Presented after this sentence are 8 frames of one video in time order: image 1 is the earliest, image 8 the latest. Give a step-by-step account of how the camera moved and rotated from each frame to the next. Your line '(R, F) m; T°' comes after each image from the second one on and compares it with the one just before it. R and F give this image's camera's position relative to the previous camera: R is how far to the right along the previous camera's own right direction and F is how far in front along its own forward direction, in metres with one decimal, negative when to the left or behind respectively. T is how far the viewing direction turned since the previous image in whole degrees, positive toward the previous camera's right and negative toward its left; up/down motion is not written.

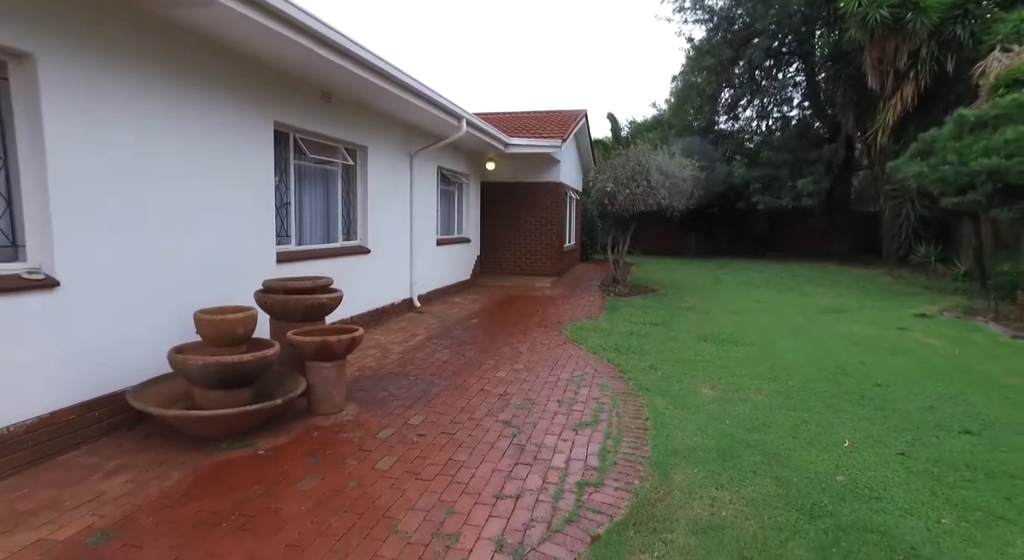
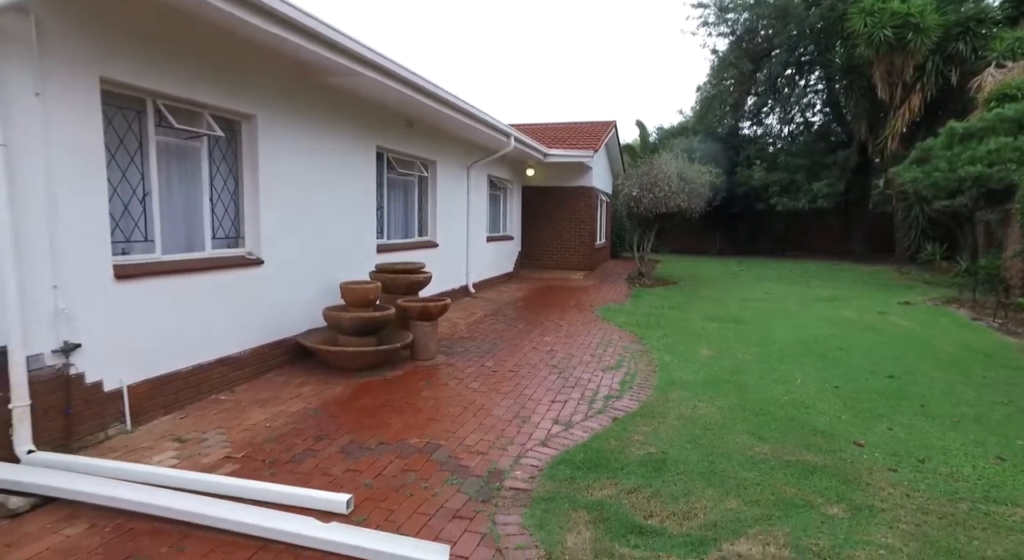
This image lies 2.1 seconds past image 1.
(-0.2, -1.7) m; -3°
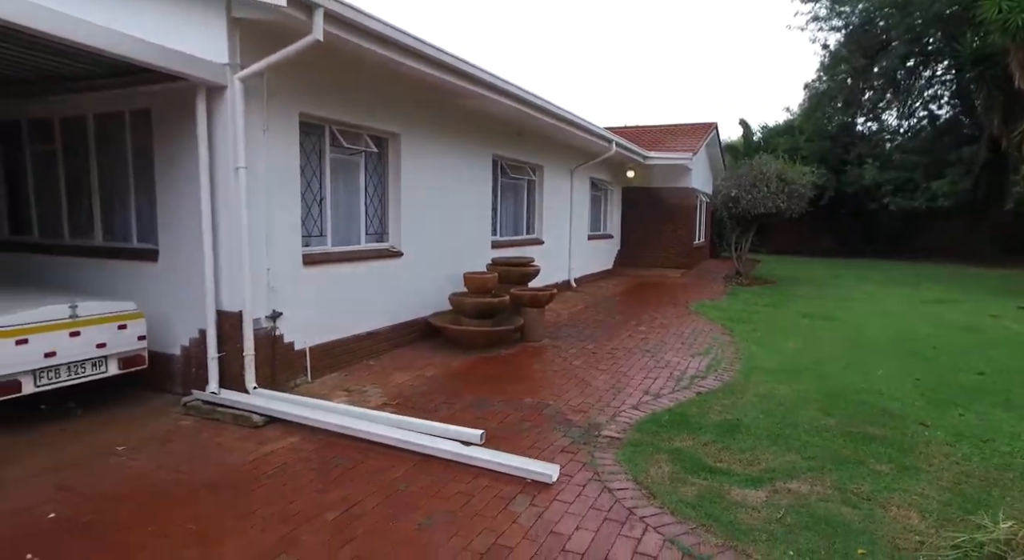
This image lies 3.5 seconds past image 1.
(0.0, -0.9) m; -10°
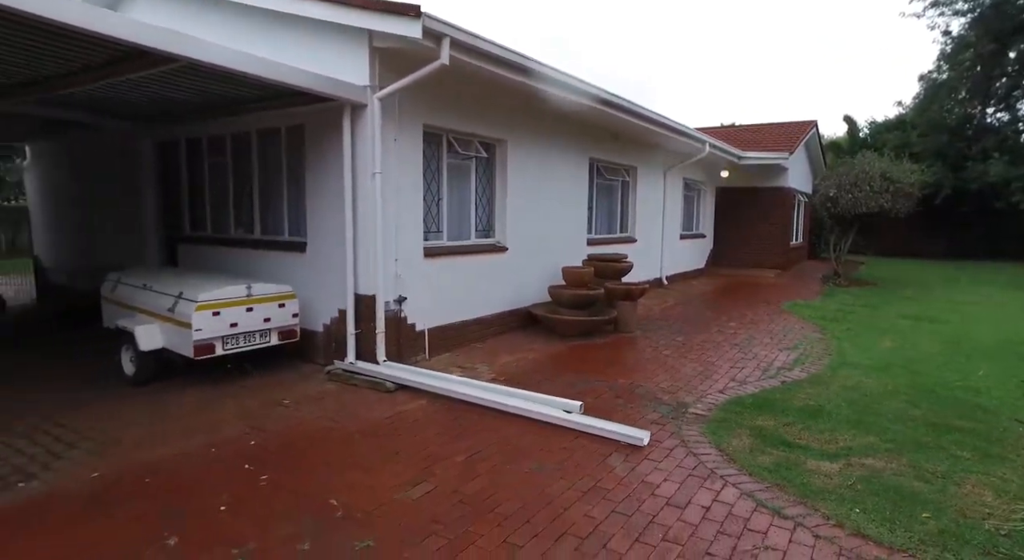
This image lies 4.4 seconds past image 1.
(-0.1, -0.6) m; -9°
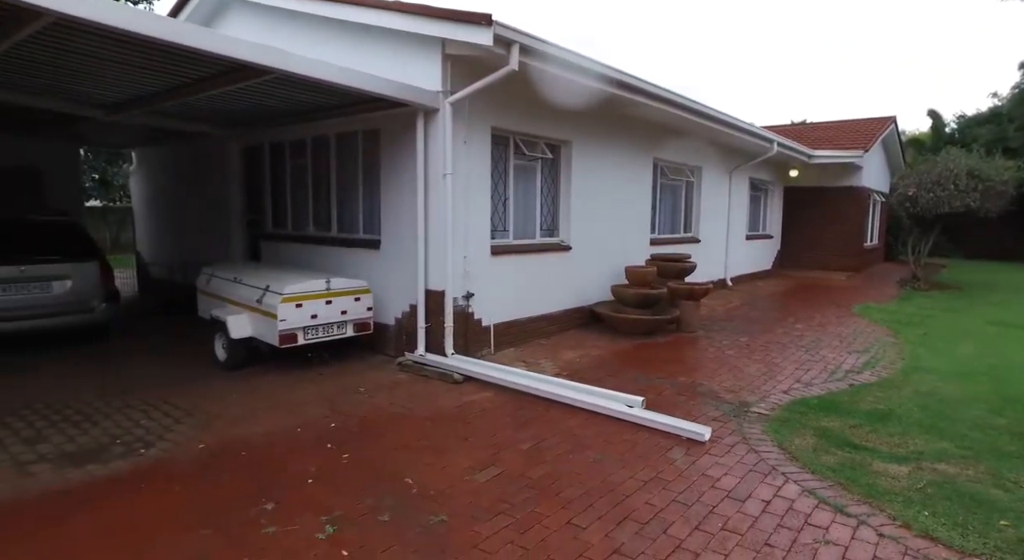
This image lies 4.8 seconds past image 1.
(0.0, -0.2) m; -6°
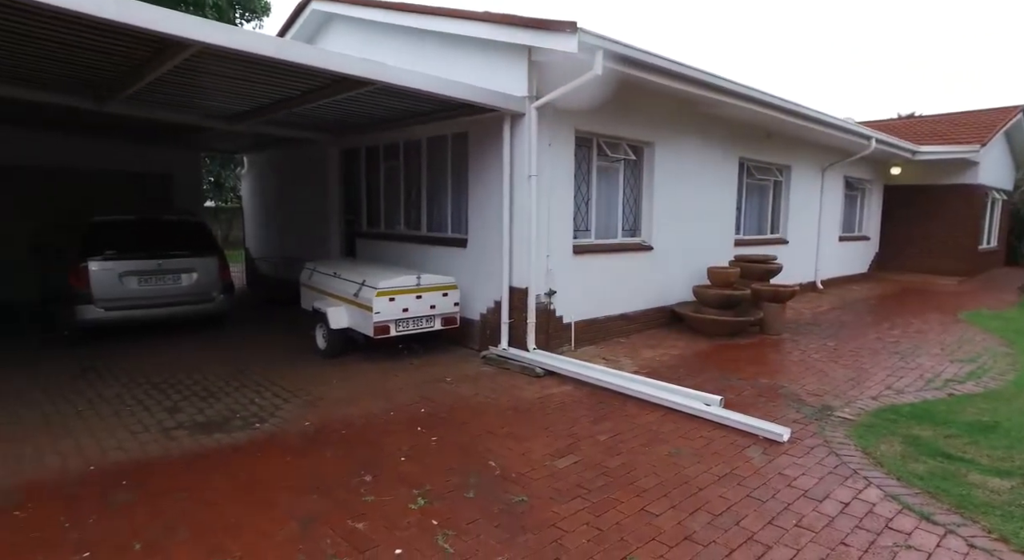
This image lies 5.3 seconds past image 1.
(0.0, -0.2) m; -8°
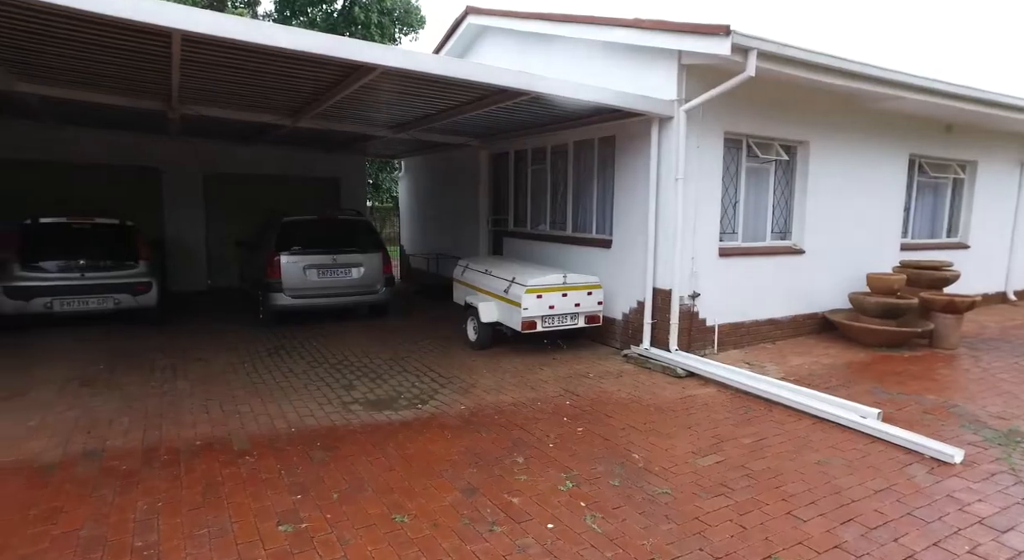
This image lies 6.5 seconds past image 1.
(-0.1, -0.3) m; -13°
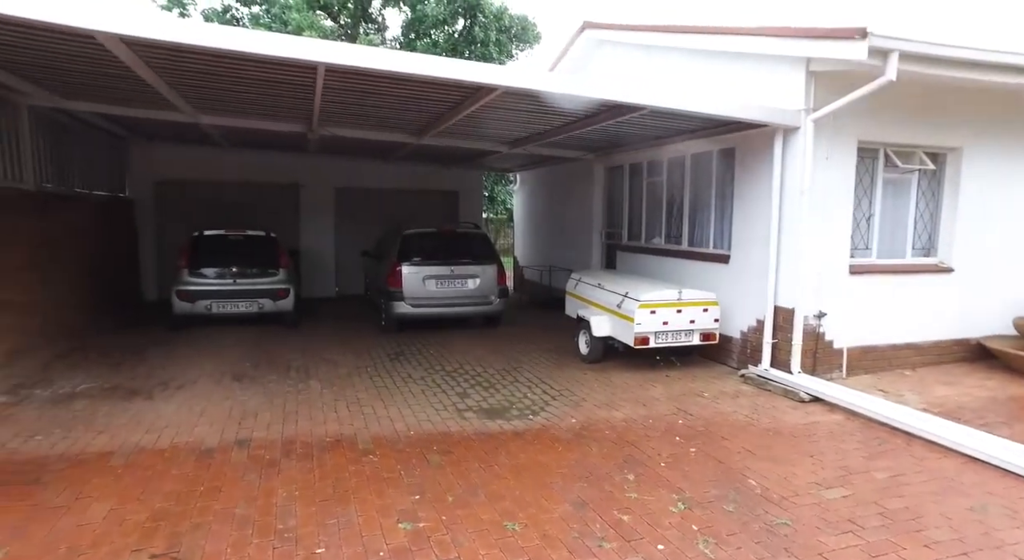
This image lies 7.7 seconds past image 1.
(0.0, -0.1) m; -11°
